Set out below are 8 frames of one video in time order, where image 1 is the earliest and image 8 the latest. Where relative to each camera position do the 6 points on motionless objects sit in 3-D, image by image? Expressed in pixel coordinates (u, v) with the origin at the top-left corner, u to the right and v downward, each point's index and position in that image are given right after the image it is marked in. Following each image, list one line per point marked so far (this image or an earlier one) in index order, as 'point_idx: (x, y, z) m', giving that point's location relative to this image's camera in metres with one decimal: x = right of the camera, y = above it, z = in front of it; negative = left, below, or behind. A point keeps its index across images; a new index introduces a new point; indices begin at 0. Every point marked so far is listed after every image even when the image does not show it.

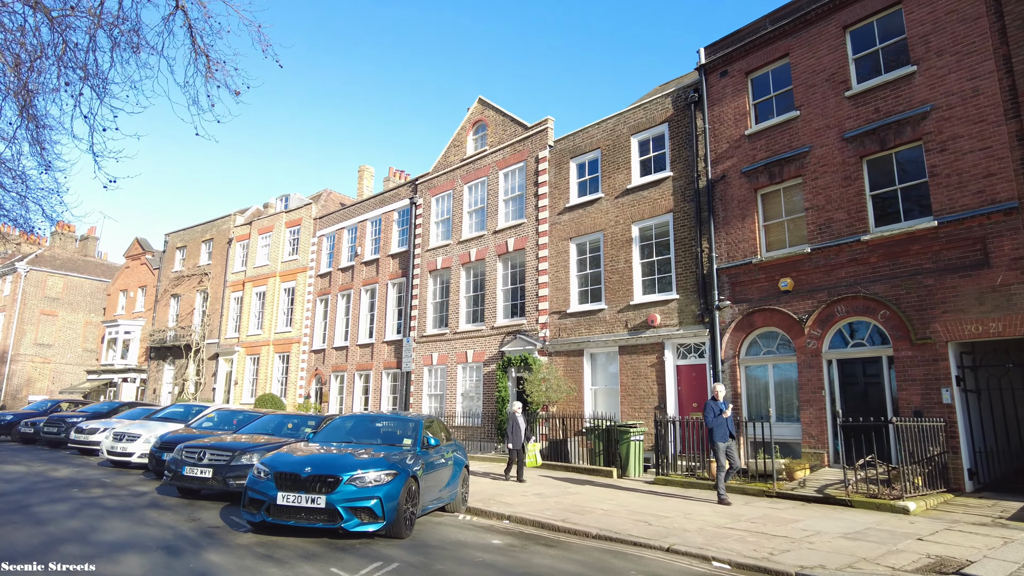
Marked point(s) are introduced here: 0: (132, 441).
0: (-7.5, -3.0, +13.0) m
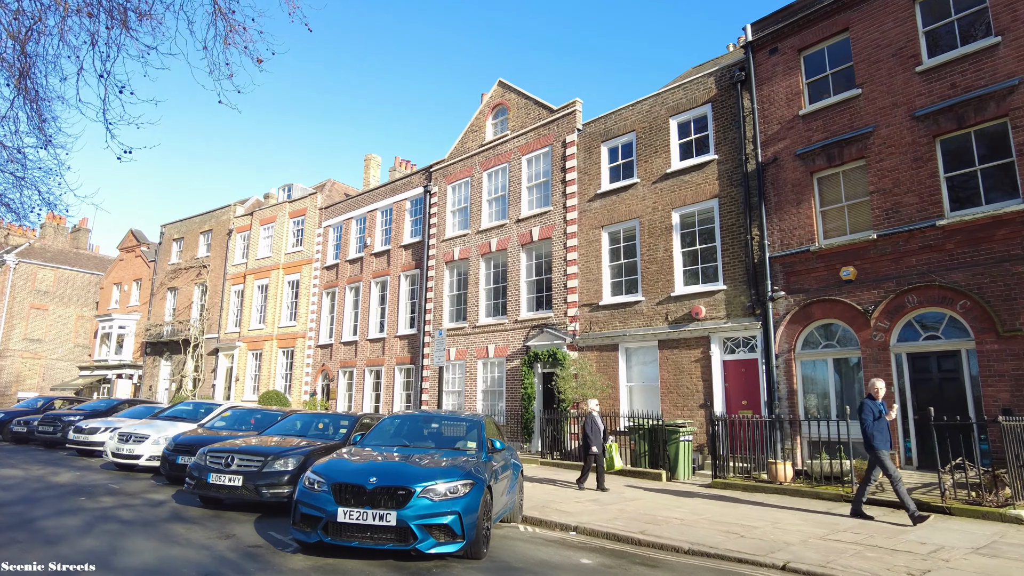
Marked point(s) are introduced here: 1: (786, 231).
0: (-6.7, -2.8, +12.0) m
1: (+5.4, +1.1, +13.2) m
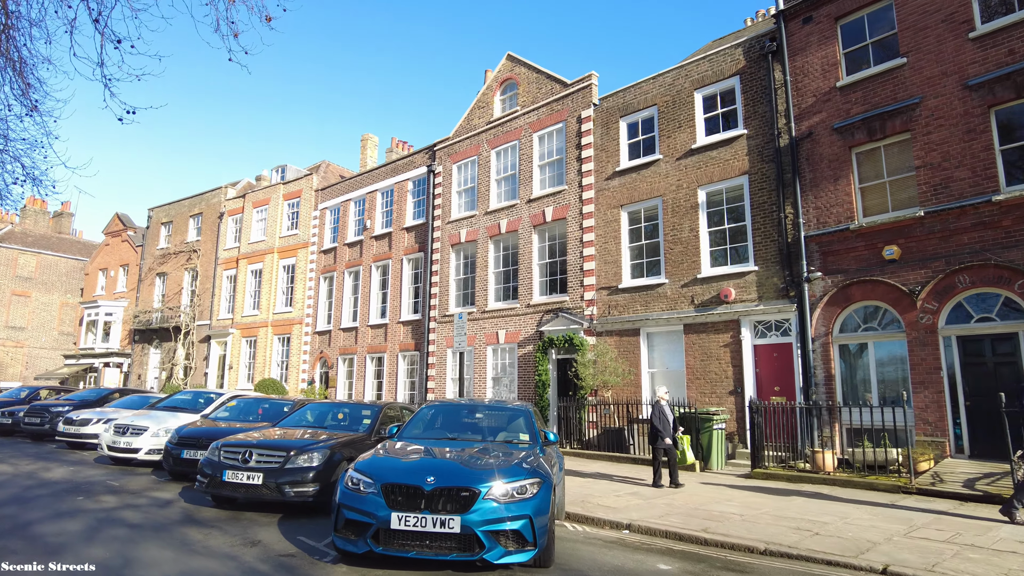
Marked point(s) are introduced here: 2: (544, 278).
0: (-6.3, -2.5, +11.1) m
1: (+5.8, +1.5, +12.5) m
2: (+0.8, +0.2, +17.3) m
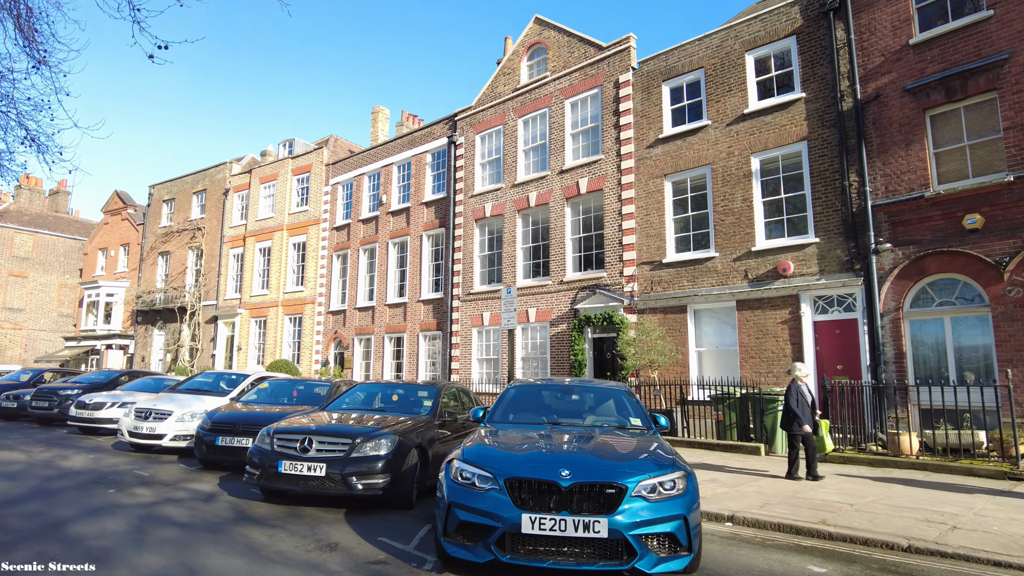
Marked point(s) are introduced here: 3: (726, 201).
0: (-5.4, -2.0, +10.3) m
1: (+6.7, +2.0, +11.7) m
2: (+1.6, +0.8, +16.4) m
3: (+4.4, +1.8, +13.8) m
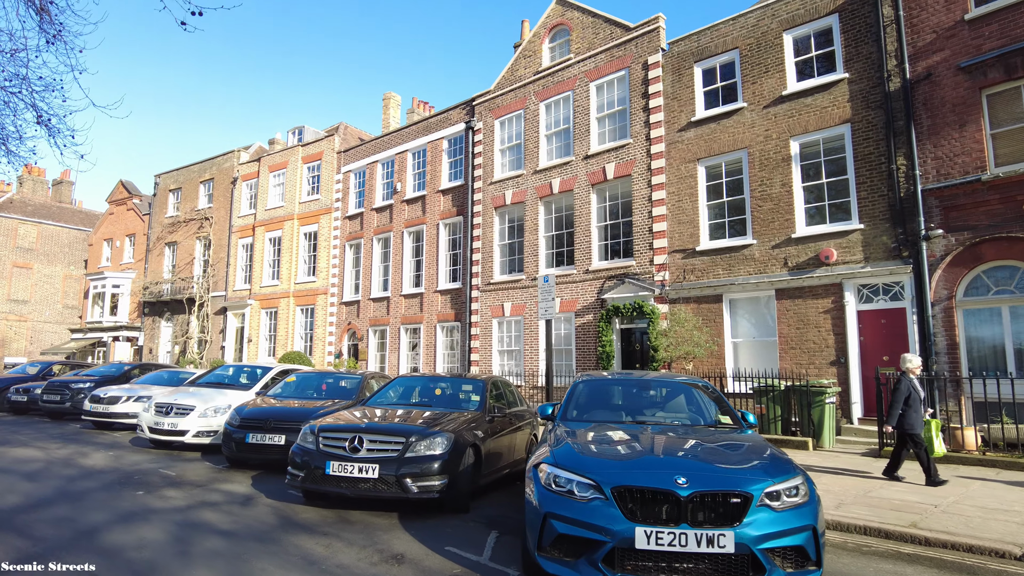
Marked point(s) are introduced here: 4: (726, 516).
0: (-4.8, -1.9, +9.8) m
1: (+7.2, +2.2, +11.1) m
2: (+2.2, +1.1, +15.9) m
3: (+5.0, +2.0, +13.3) m
4: (+1.1, -1.2, +3.5) m
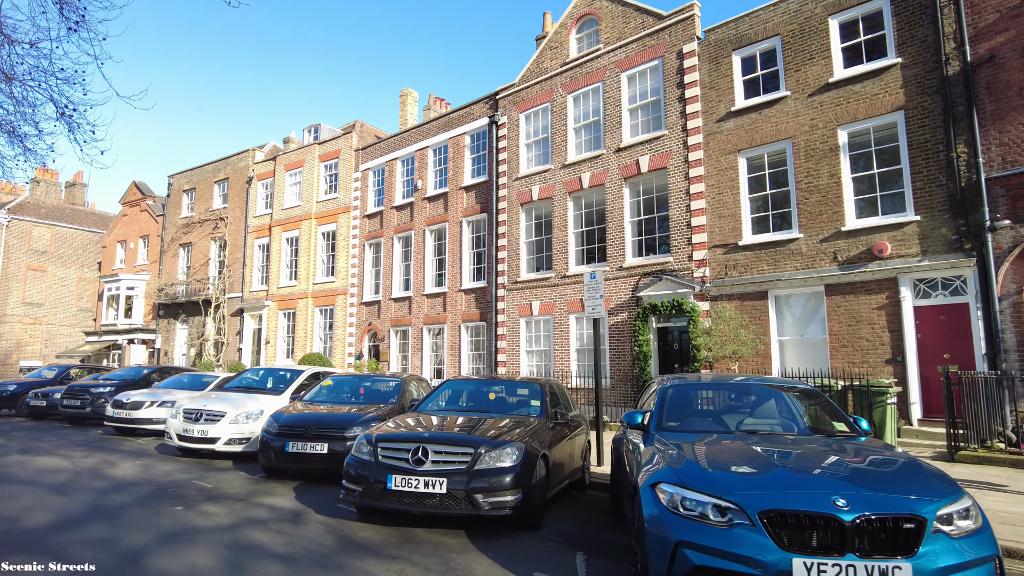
0: (-4.2, -1.9, +9.3) m
1: (+7.9, +2.3, +10.5) m
2: (+2.9, +1.2, +15.4) m
3: (+5.7, +2.1, +12.7) m
4: (+1.7, -1.2, +3.0) m
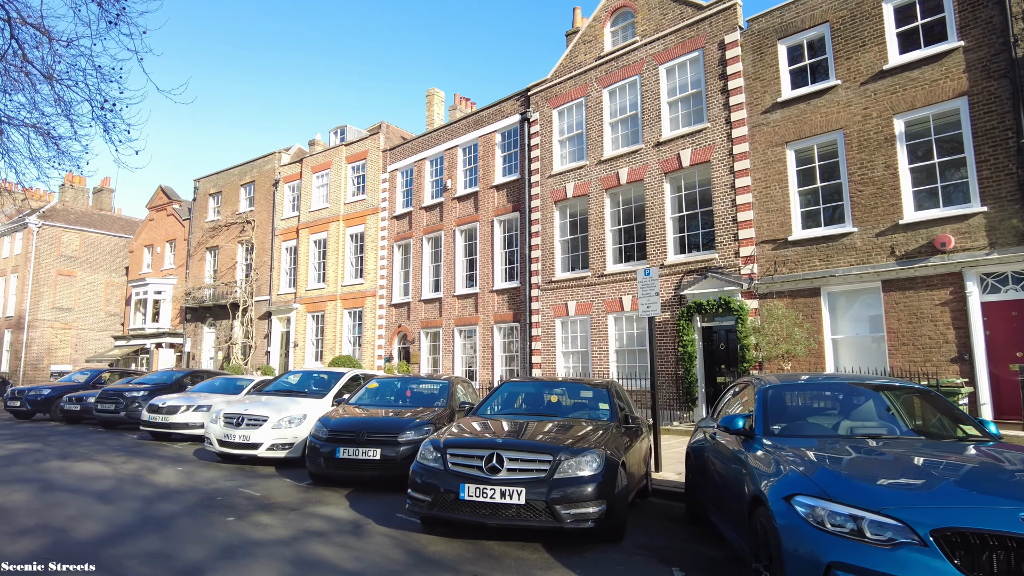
0: (-3.5, -1.9, +9.0) m
1: (+8.6, +2.4, +9.9) m
2: (+3.7, +1.2, +14.9) m
3: (+6.5, +2.2, +12.2) m
4: (+2.3, -1.1, +2.5) m
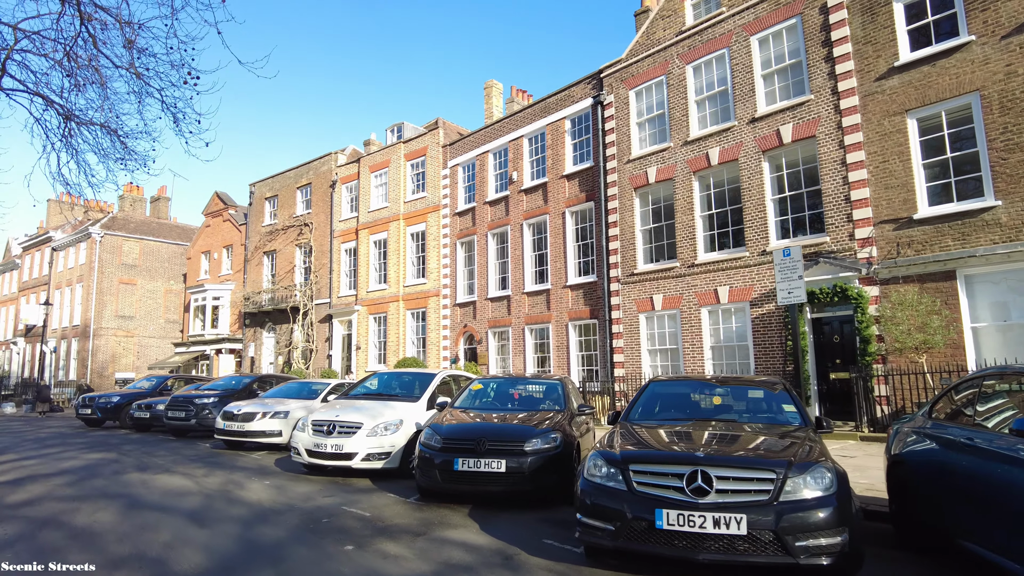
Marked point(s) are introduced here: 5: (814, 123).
0: (-2.0, -1.8, +8.2) m
1: (+10.0, +2.7, +8.3) m
2: (+5.5, +1.4, +13.6) m
3: (+8.0, +2.5, +10.7) m
4: (+3.3, -0.9, +1.3) m
5: (+5.9, +3.3, +13.0) m
